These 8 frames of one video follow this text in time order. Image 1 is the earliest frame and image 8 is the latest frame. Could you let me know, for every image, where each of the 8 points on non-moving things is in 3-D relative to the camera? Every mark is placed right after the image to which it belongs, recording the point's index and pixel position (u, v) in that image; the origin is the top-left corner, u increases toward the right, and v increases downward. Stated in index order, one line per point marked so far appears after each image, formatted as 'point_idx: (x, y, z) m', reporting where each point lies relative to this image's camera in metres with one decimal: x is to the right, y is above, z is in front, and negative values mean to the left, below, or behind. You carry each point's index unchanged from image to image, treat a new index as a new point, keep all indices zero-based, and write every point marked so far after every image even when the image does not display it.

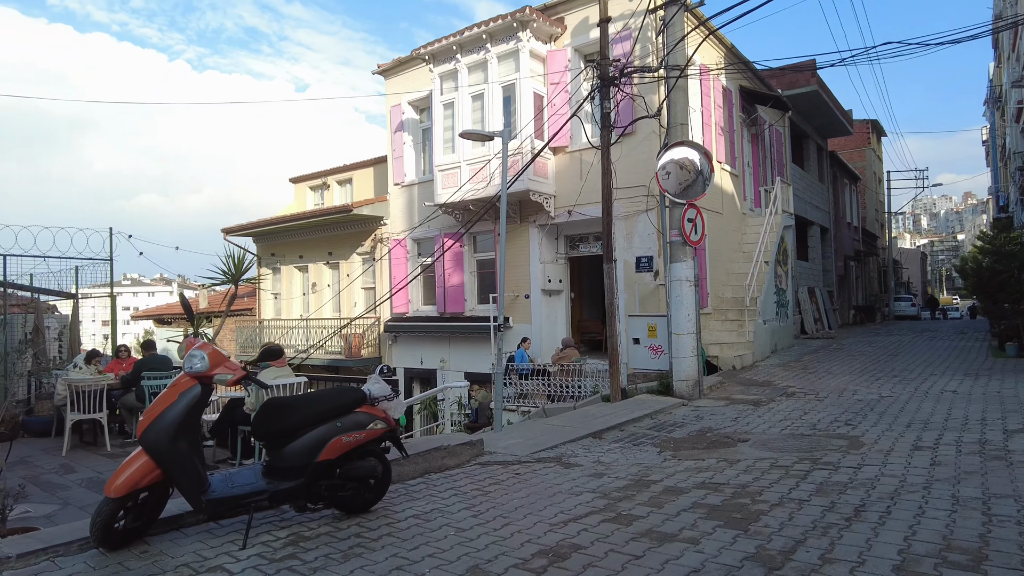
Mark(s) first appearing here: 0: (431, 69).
0: (-2.0, +5.4, +15.8) m
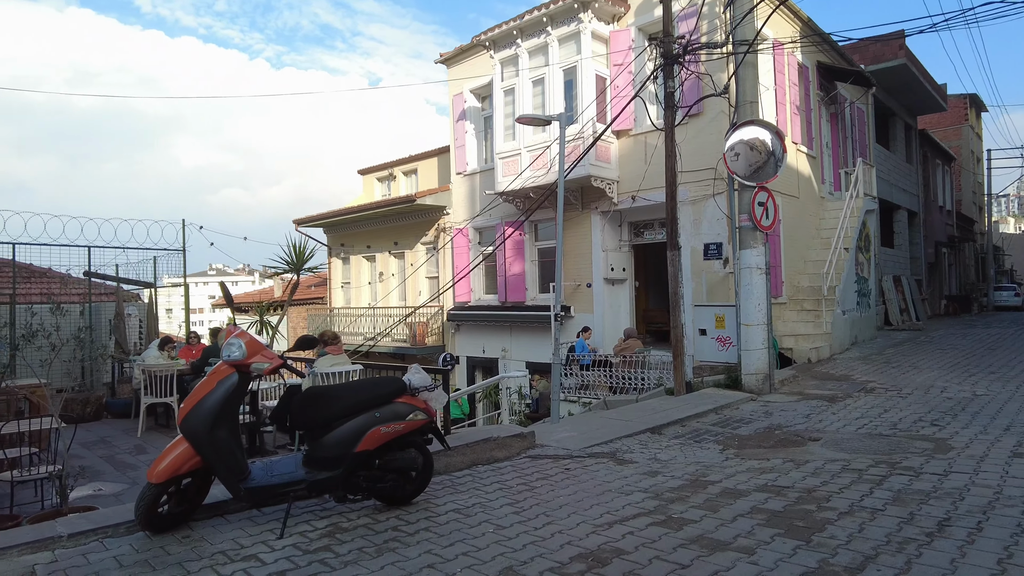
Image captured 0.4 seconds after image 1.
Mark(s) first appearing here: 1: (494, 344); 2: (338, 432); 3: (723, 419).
0: (-0.5, +5.6, +15.6) m
1: (-0.5, -1.4, +16.5) m
2: (-1.2, -1.0, +4.4) m
3: (+2.7, -1.7, +8.3) m
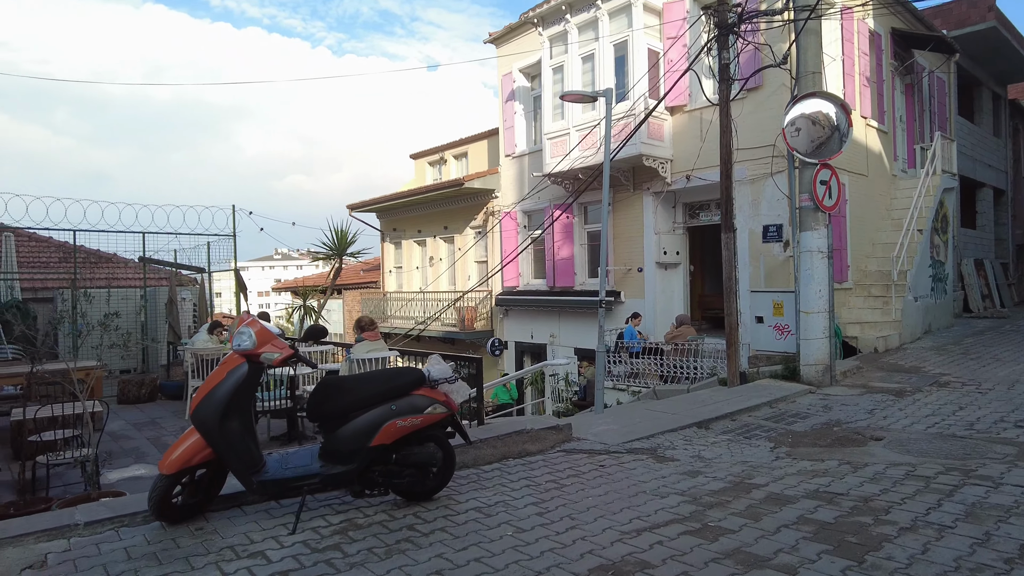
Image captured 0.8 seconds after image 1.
0: (+0.7, +6.0, +15.1) m
1: (+0.8, -1.0, +16.2) m
2: (-1.0, -0.9, +4.2) m
3: (+3.2, -1.5, +7.7) m
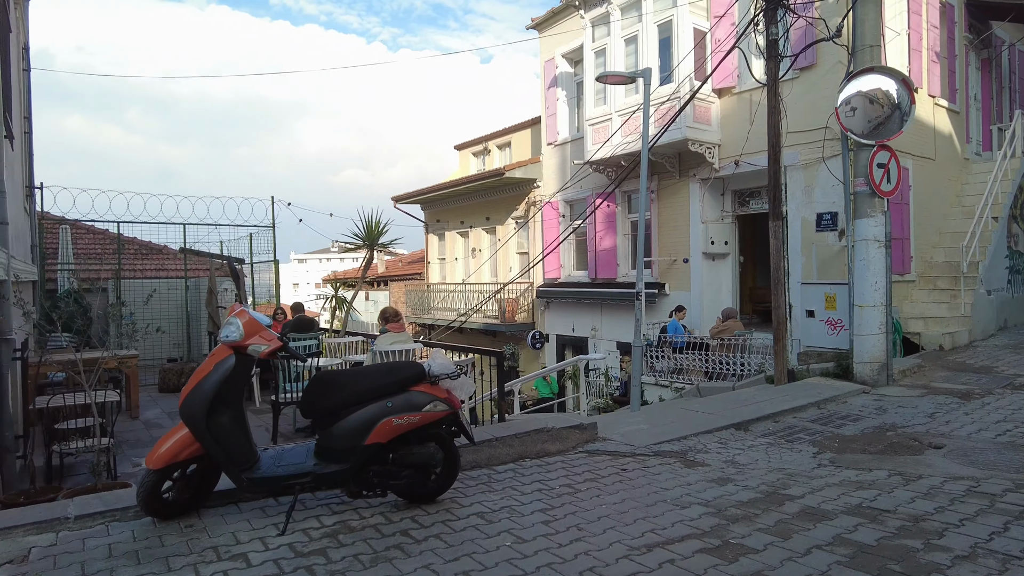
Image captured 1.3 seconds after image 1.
0: (+1.6, +6.2, +14.6) m
1: (+1.8, -0.8, +15.8) m
2: (-1.0, -0.8, +4.0) m
3: (+3.5, -1.4, +7.1) m
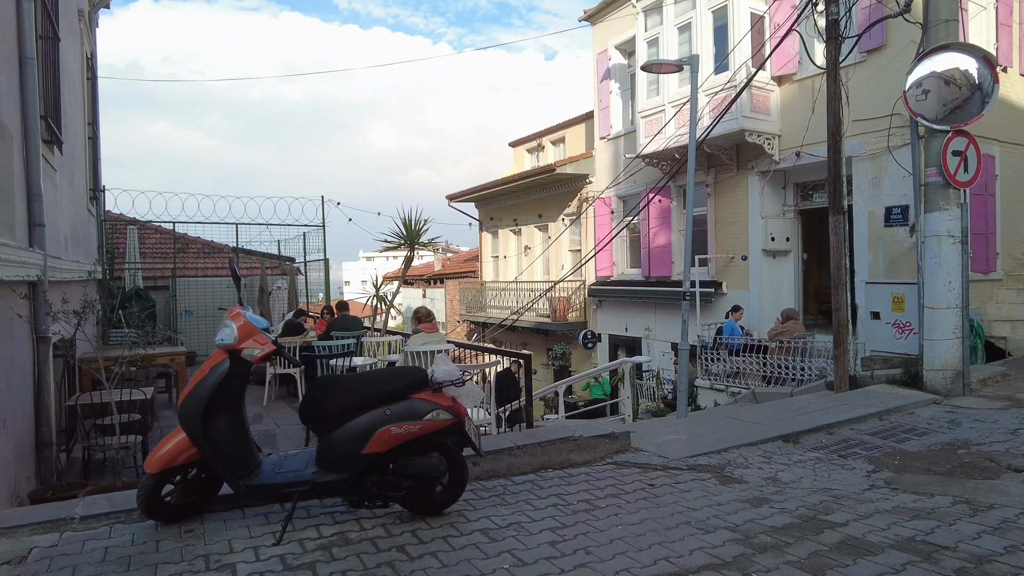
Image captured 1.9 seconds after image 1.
0: (+2.7, +6.2, +14.1) m
1: (+3.0, -0.8, +15.3) m
2: (-1.0, -0.8, +3.8) m
3: (+3.8, -1.4, +6.5) m
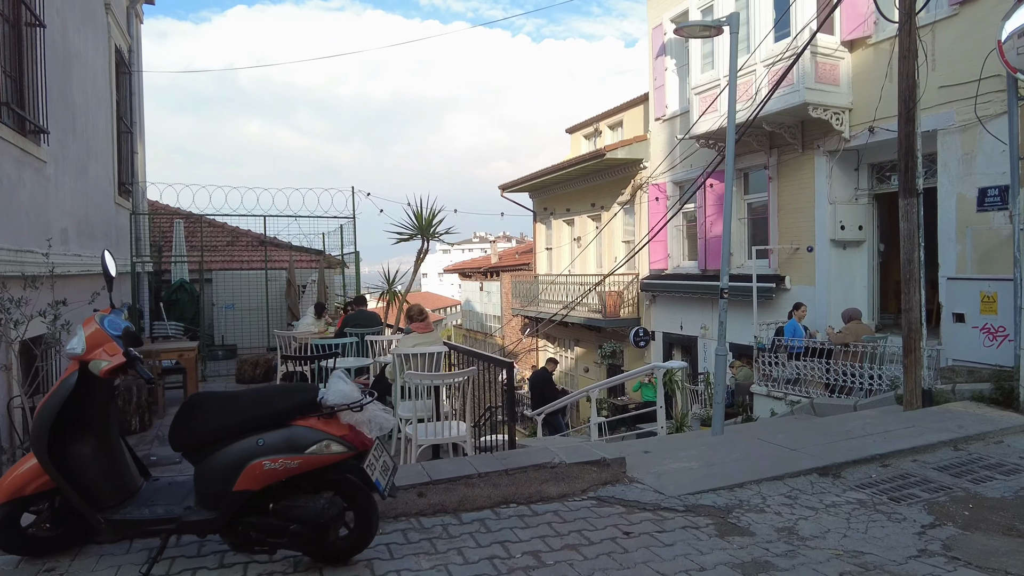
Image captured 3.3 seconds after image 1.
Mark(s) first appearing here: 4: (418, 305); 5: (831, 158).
0: (+3.5, +6.3, +12.8) m
1: (+3.9, -0.7, +14.0) m
2: (-1.4, -0.8, +3.1) m
3: (+3.6, -1.4, +5.2) m
4: (-1.0, -0.2, +6.9) m
5: (+5.3, +2.2, +10.8) m
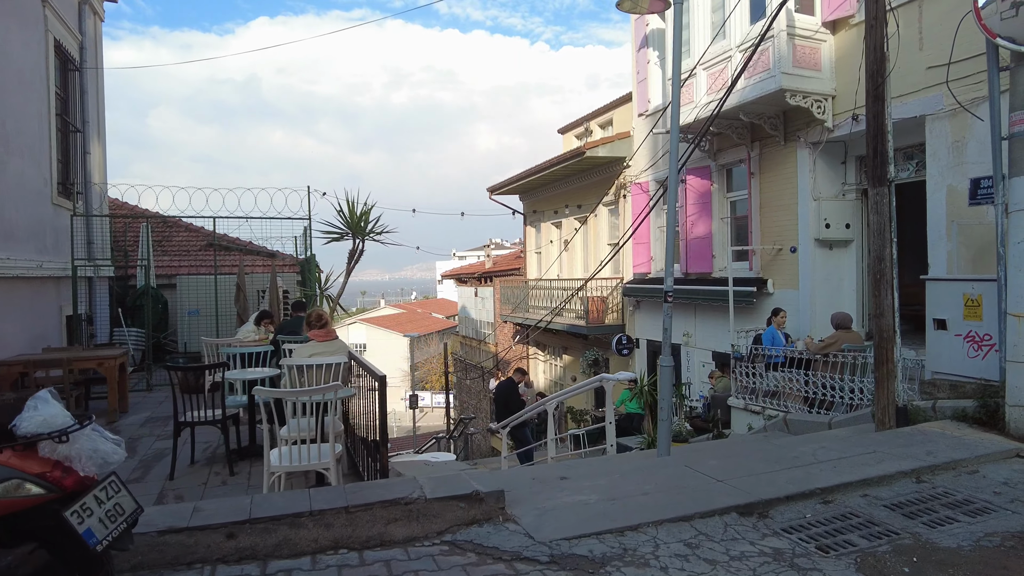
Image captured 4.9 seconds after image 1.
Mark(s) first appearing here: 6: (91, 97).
0: (+2.9, +6.2, +12.0) m
1: (+3.3, -0.8, +13.1) m
2: (-2.4, -0.8, +2.4) m
3: (+2.8, -1.4, +4.3) m
4: (-1.8, -0.2, +6.2) m
5: (+4.6, +2.1, +9.9) m
6: (-8.2, +3.7, +12.6) m
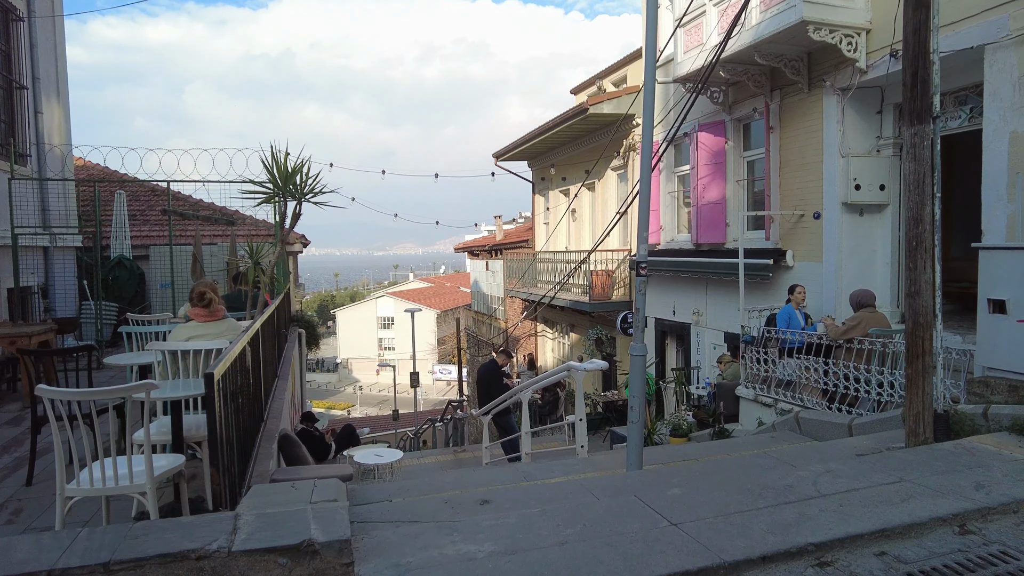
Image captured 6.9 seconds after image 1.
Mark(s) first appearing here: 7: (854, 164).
0: (+2.7, +6.7, +10.4) m
1: (+3.1, -0.3, +11.7) m
2: (-3.1, -0.7, +1.3) m
3: (+2.1, -1.2, +3.0) m
4: (-2.3, +0.1, +5.1) m
5: (+4.3, +2.5, +8.3) m
6: (-8.4, +4.3, +11.6) m
7: (+4.4, +1.6, +8.3) m
